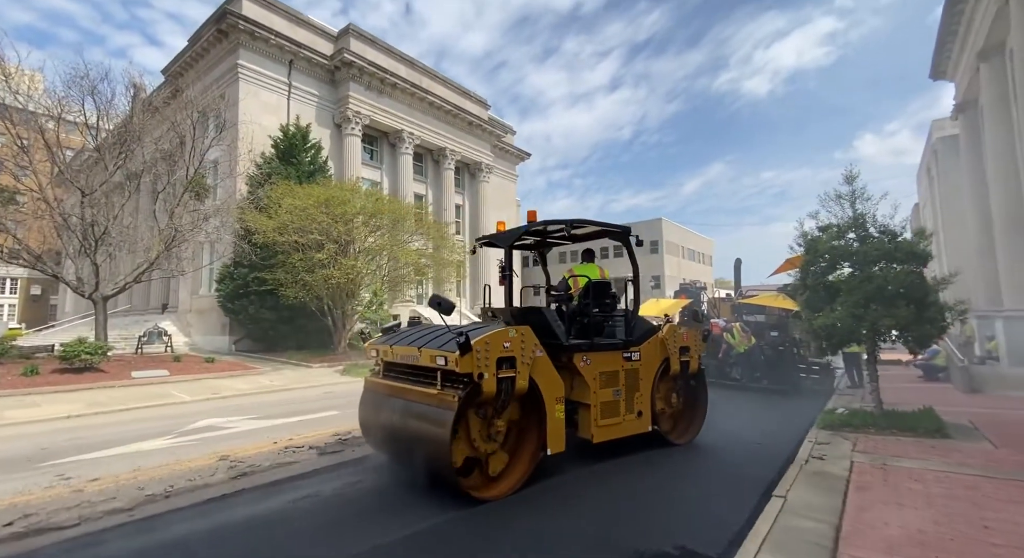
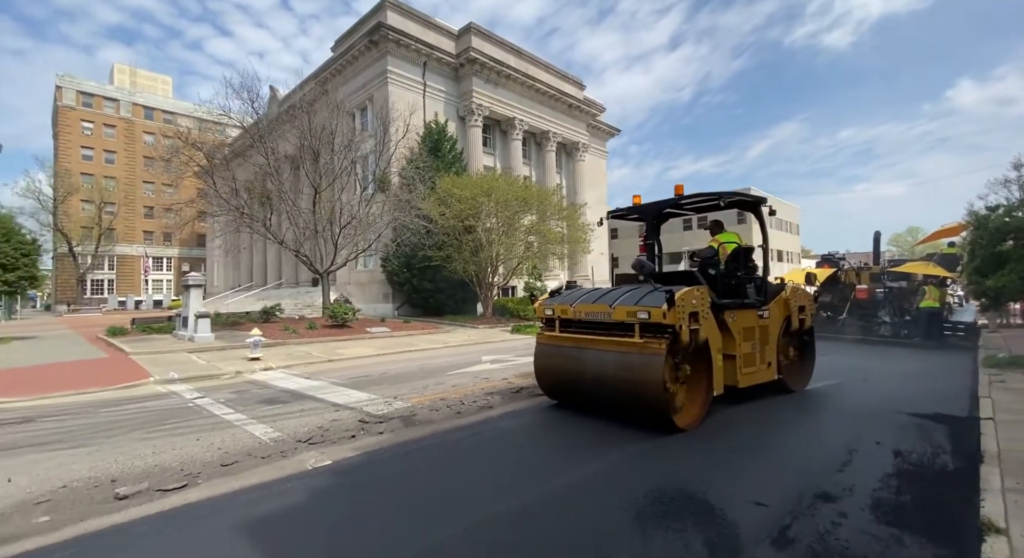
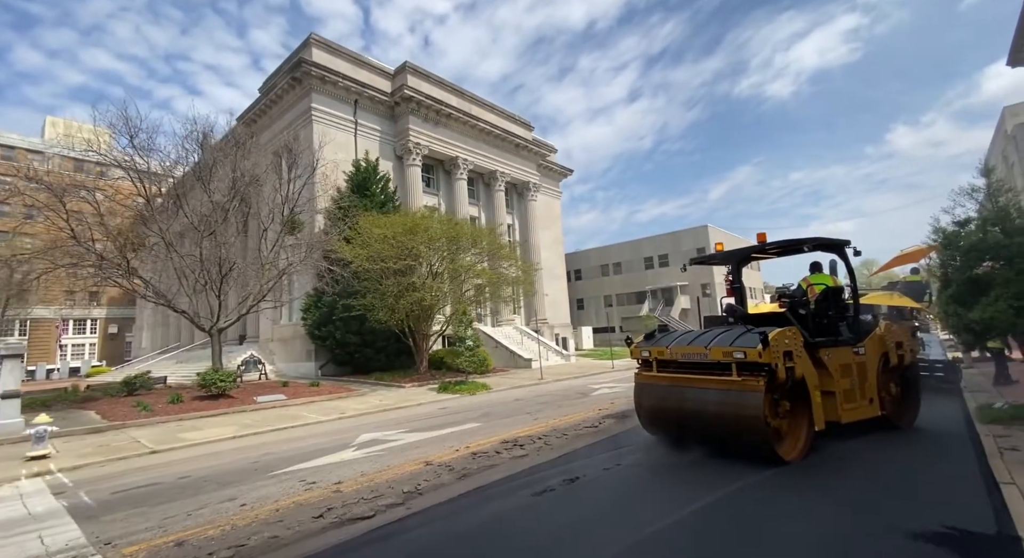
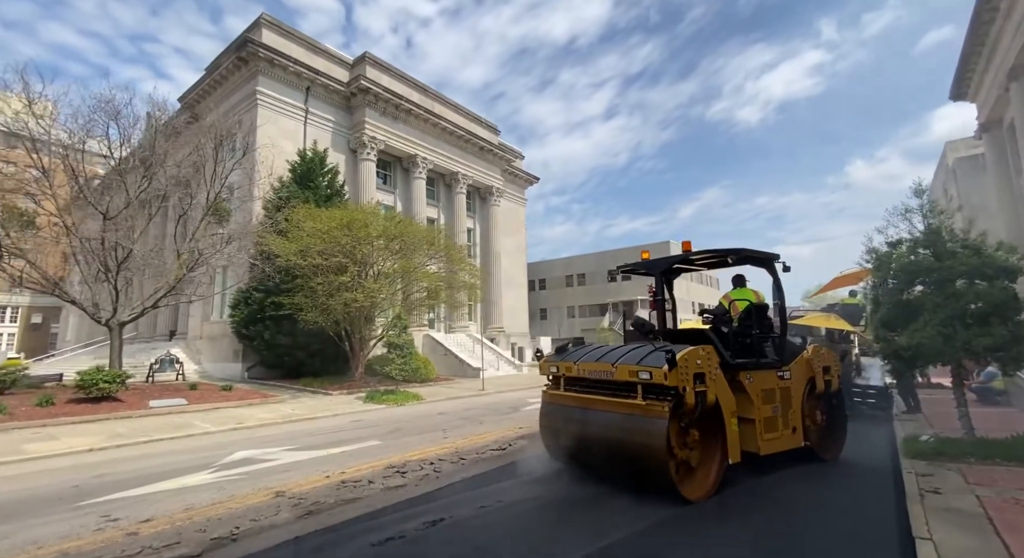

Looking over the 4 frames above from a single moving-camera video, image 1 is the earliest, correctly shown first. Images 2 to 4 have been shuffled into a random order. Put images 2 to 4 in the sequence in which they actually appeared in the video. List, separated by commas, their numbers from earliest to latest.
4, 3, 2
